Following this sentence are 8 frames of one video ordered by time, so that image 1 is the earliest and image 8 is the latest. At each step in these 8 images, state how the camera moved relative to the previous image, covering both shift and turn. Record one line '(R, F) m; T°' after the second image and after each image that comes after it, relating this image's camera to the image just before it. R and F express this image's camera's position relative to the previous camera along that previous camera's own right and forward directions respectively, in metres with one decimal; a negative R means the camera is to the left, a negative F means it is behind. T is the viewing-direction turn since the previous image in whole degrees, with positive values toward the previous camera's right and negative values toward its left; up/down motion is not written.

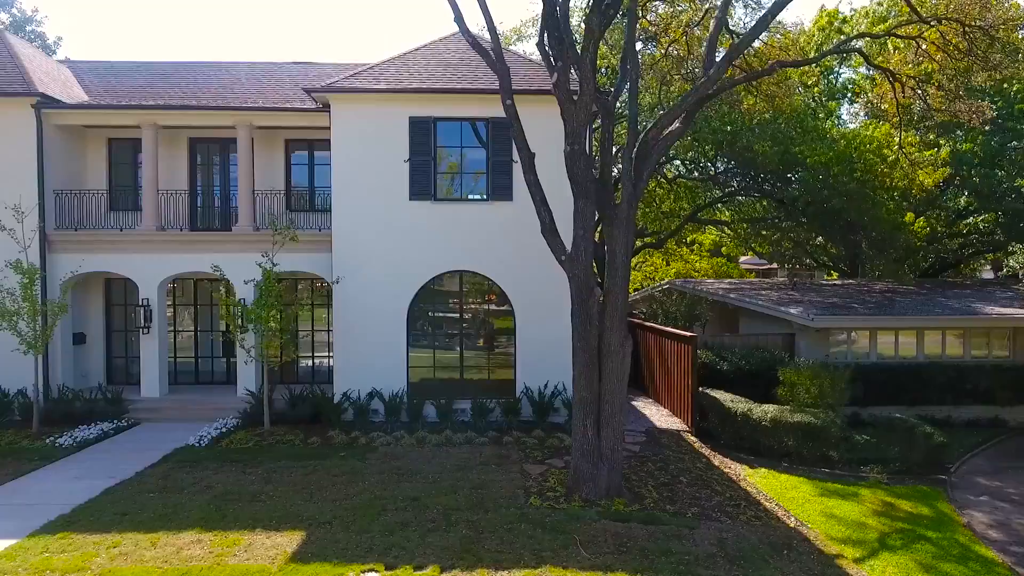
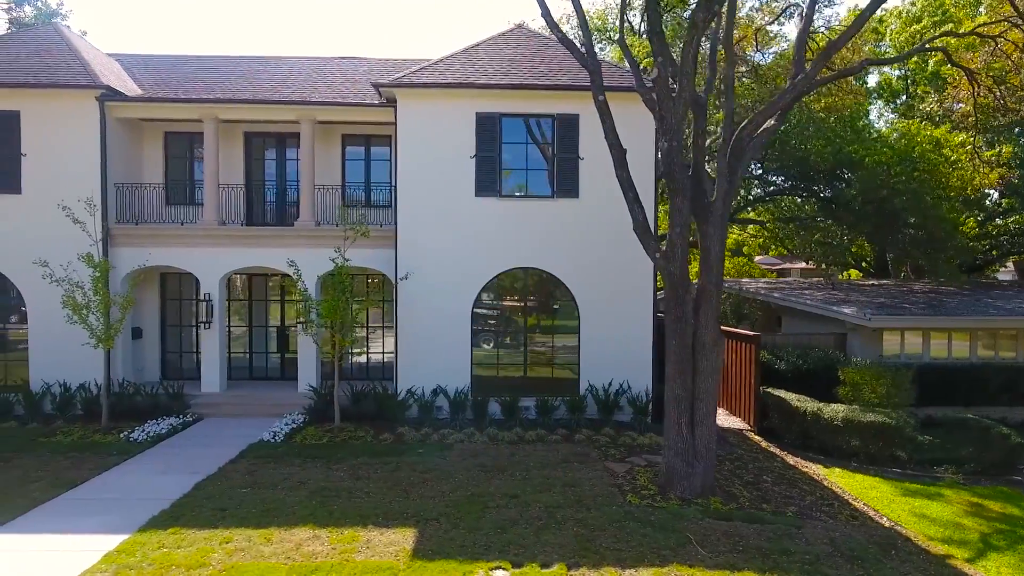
(-1.4, 0.0) m; 0°
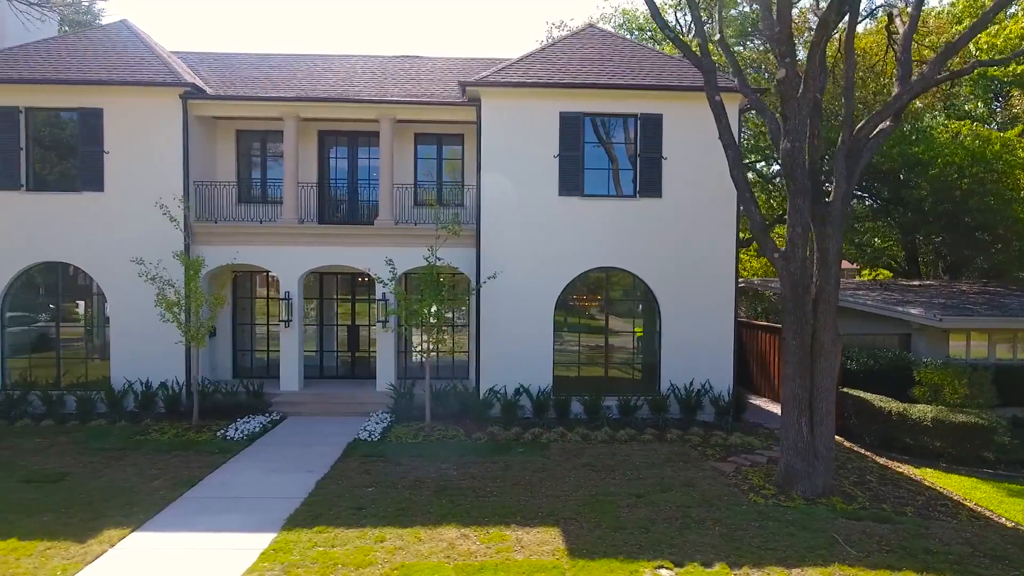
(-1.8, 0.0) m; 0°
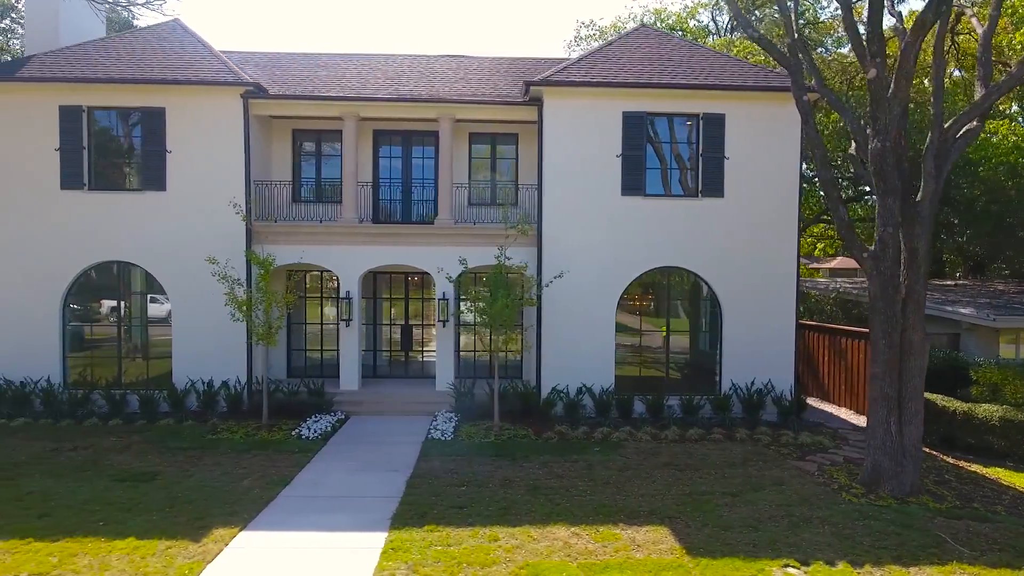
(-1.3, 0.0) m; 0°
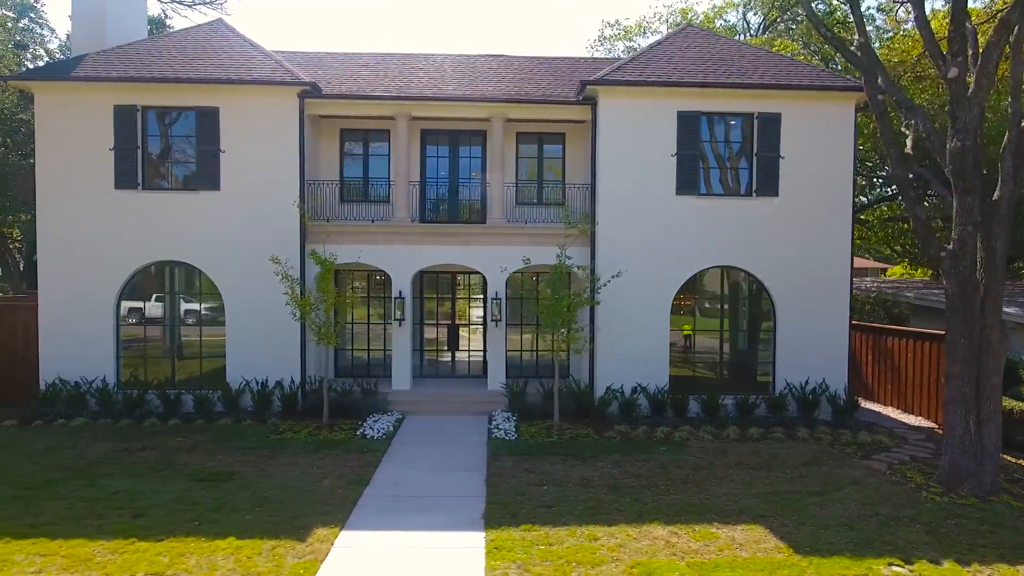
(-1.2, 0.0) m; 0°
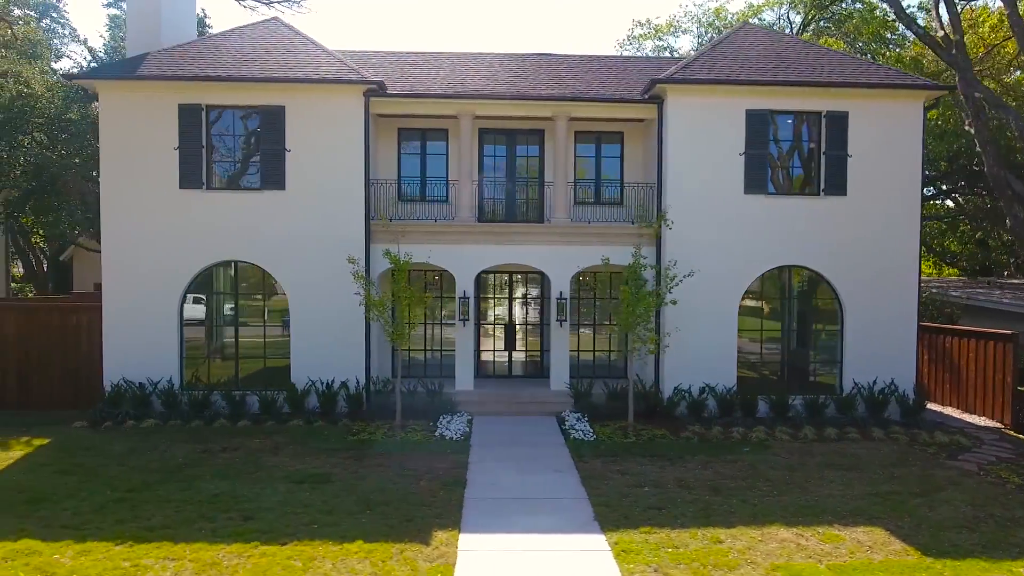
(-1.4, +0.1) m; 0°
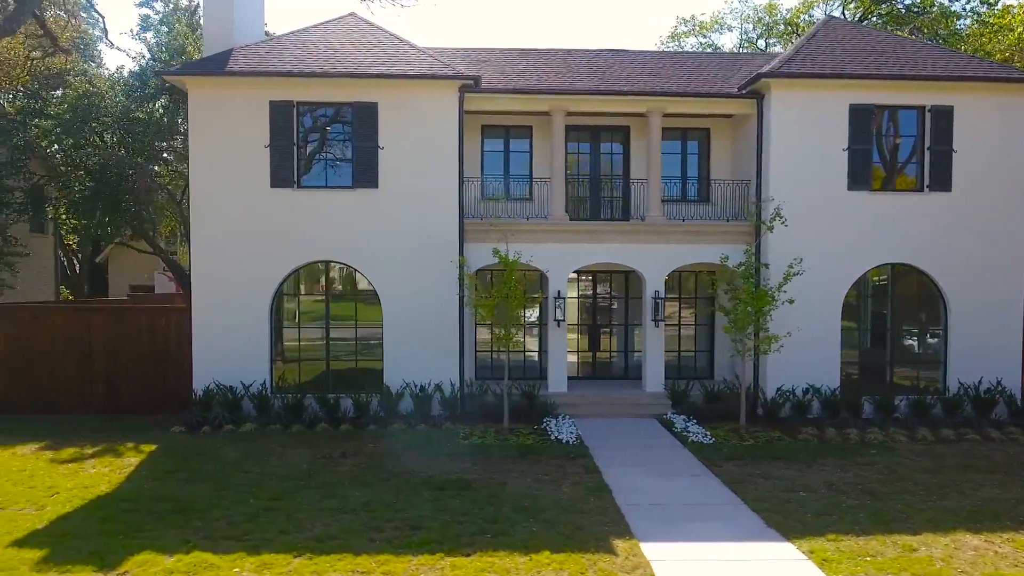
(-2.1, +0.3) m; 0°
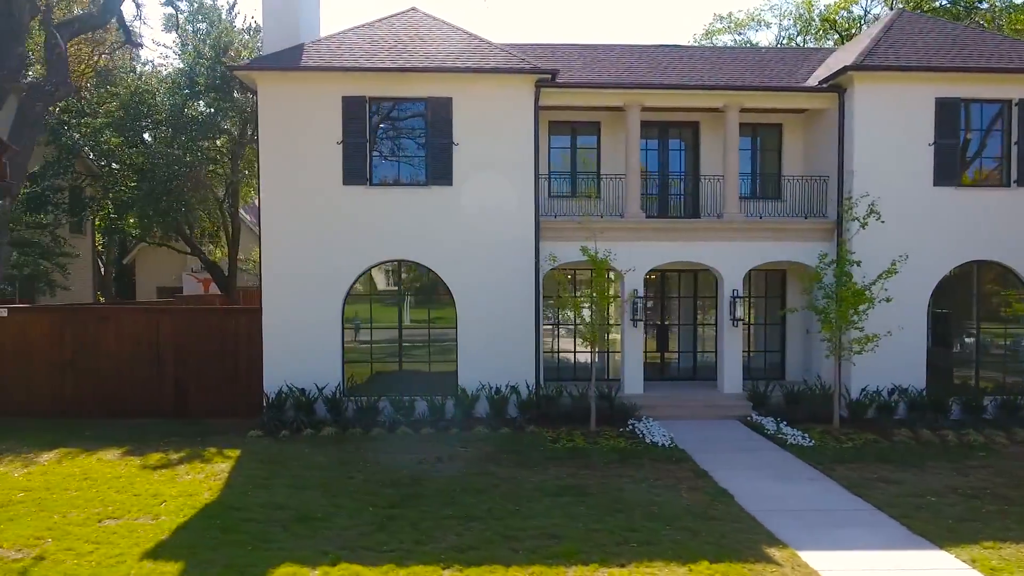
(-1.6, +0.3) m; 0°
